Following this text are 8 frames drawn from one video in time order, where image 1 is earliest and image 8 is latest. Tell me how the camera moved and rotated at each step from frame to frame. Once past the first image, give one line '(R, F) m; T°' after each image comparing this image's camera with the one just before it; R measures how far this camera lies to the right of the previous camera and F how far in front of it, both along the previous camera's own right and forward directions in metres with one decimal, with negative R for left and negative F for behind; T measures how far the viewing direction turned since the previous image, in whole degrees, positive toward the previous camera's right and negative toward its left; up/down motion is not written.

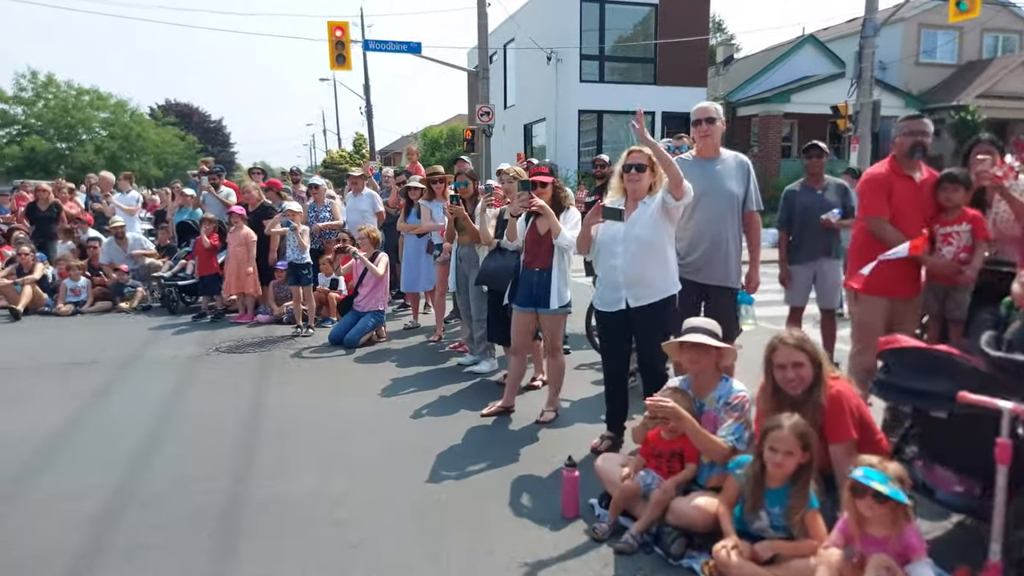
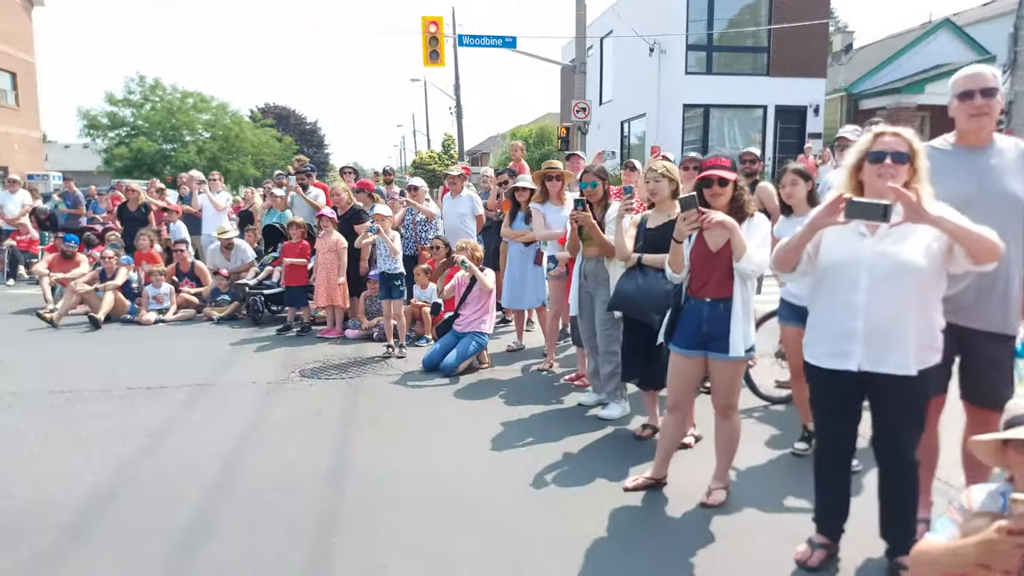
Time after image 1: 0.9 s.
(-0.4, +1.3) m; -7°
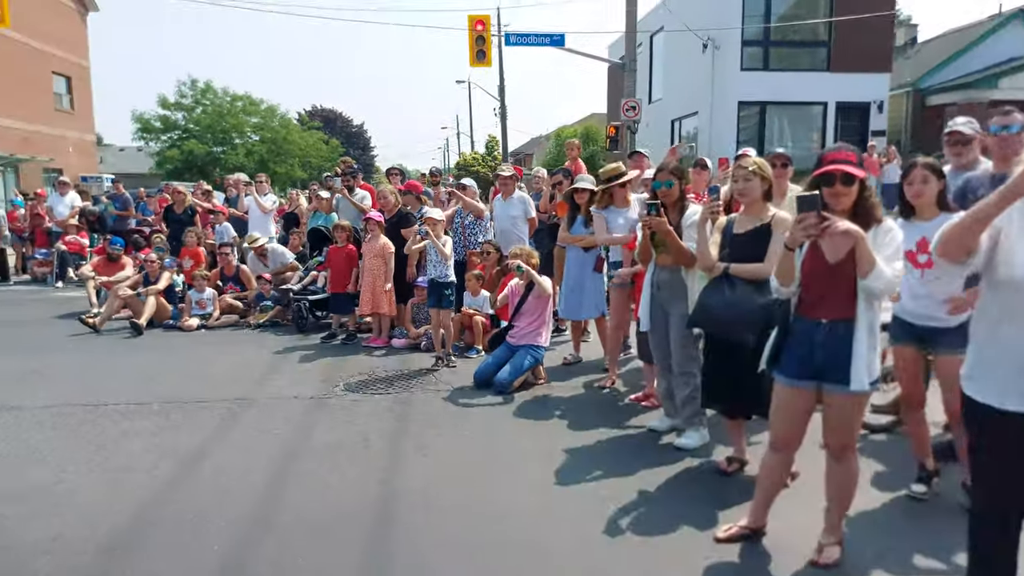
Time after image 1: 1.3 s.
(-0.2, +0.5) m; -3°
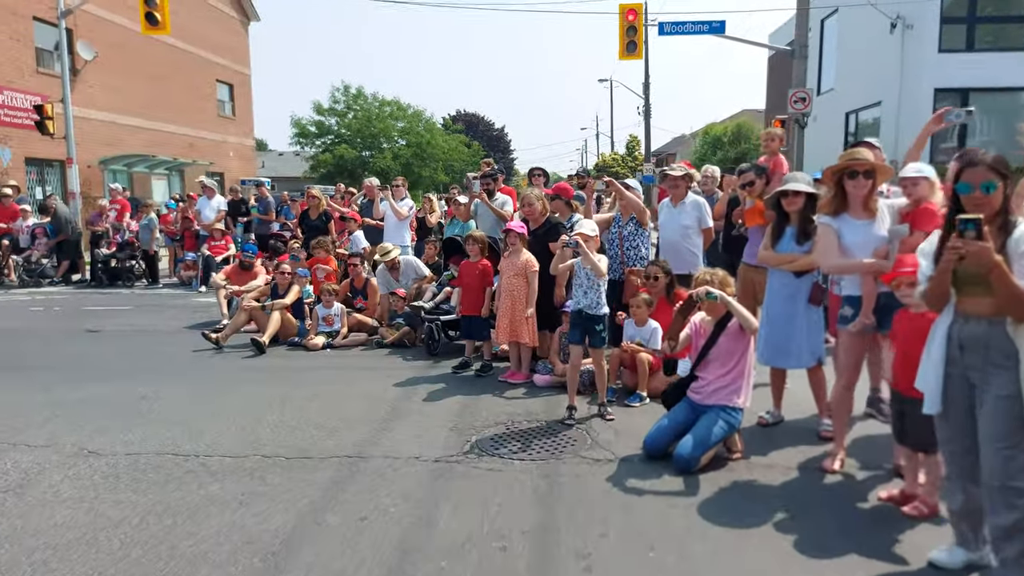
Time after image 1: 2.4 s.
(-0.3, +1.5) m; -11°
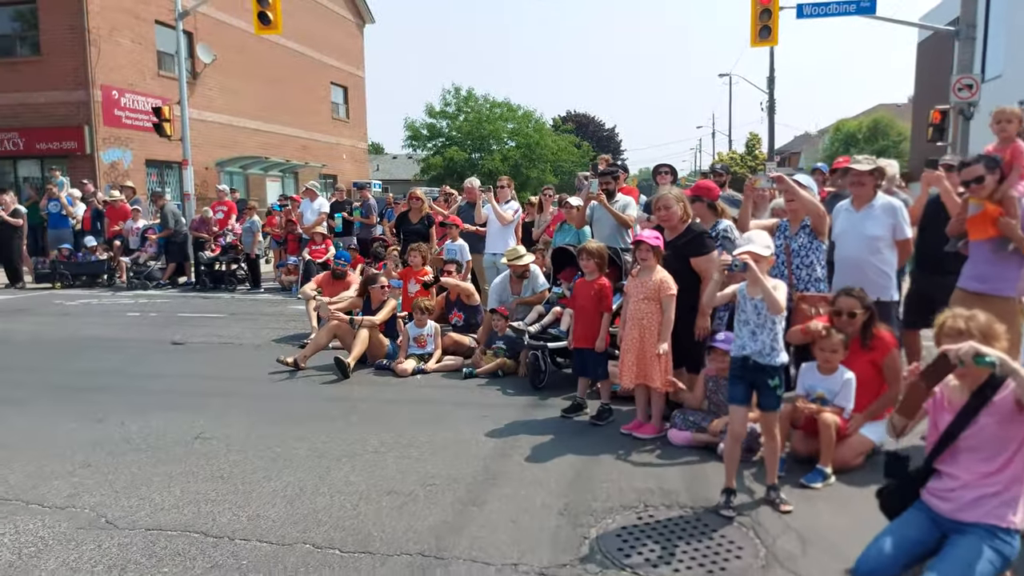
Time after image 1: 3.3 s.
(-0.2, +1.4) m; -8°
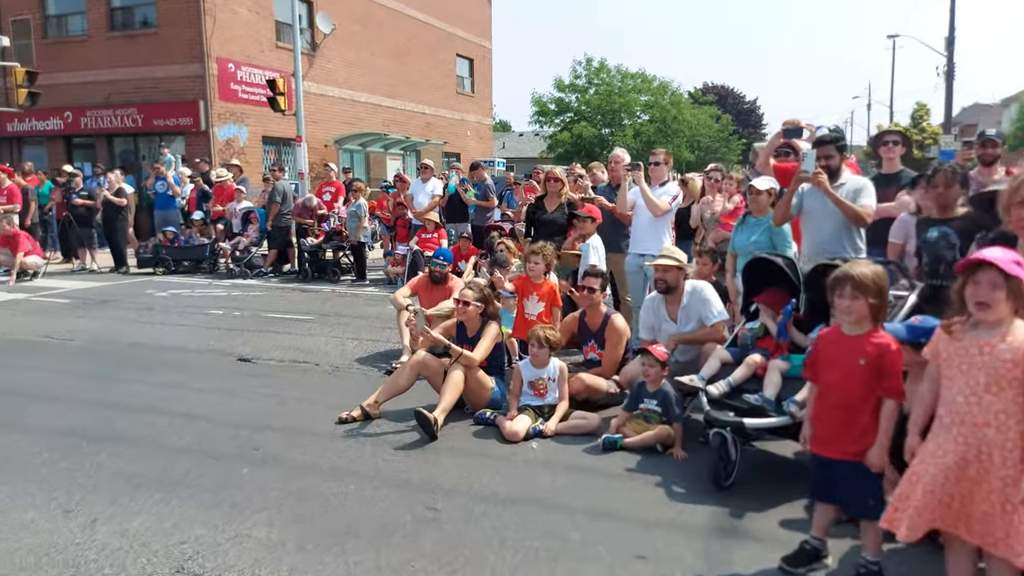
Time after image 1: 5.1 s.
(-0.3, +2.4) m; -10°
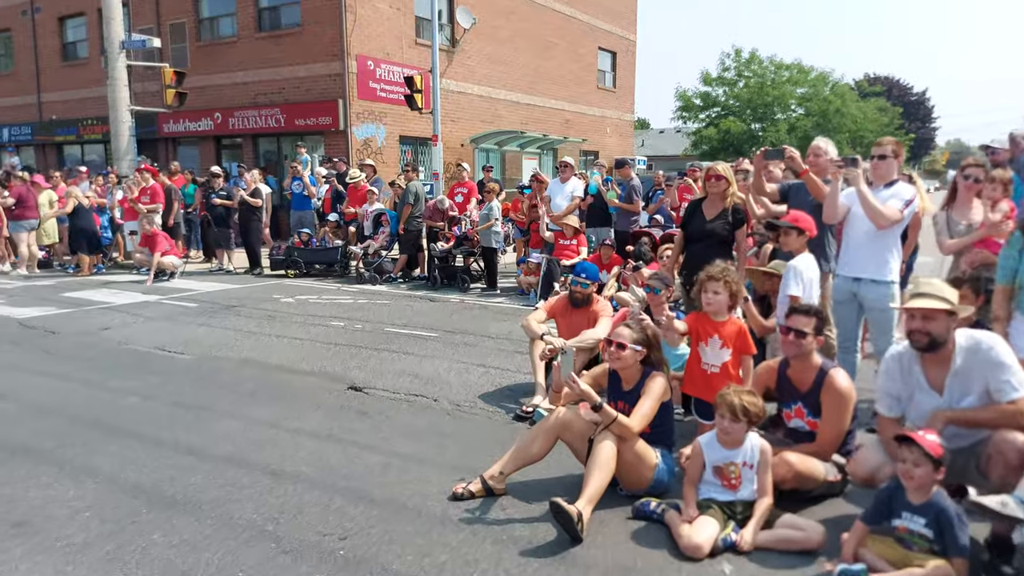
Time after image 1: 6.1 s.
(-0.2, +1.4) m; -10°
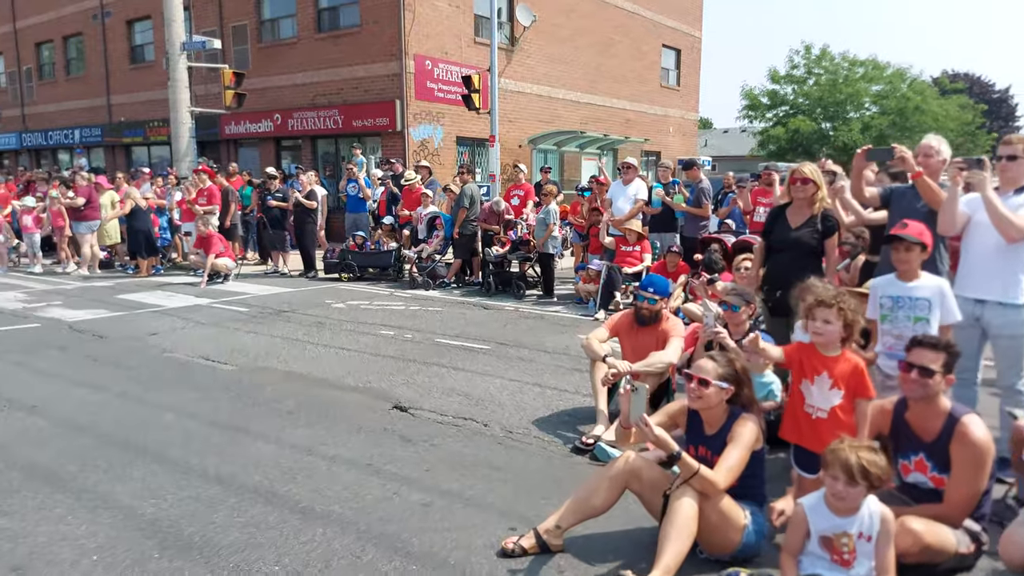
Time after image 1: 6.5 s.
(0.0, +0.6) m; -5°
